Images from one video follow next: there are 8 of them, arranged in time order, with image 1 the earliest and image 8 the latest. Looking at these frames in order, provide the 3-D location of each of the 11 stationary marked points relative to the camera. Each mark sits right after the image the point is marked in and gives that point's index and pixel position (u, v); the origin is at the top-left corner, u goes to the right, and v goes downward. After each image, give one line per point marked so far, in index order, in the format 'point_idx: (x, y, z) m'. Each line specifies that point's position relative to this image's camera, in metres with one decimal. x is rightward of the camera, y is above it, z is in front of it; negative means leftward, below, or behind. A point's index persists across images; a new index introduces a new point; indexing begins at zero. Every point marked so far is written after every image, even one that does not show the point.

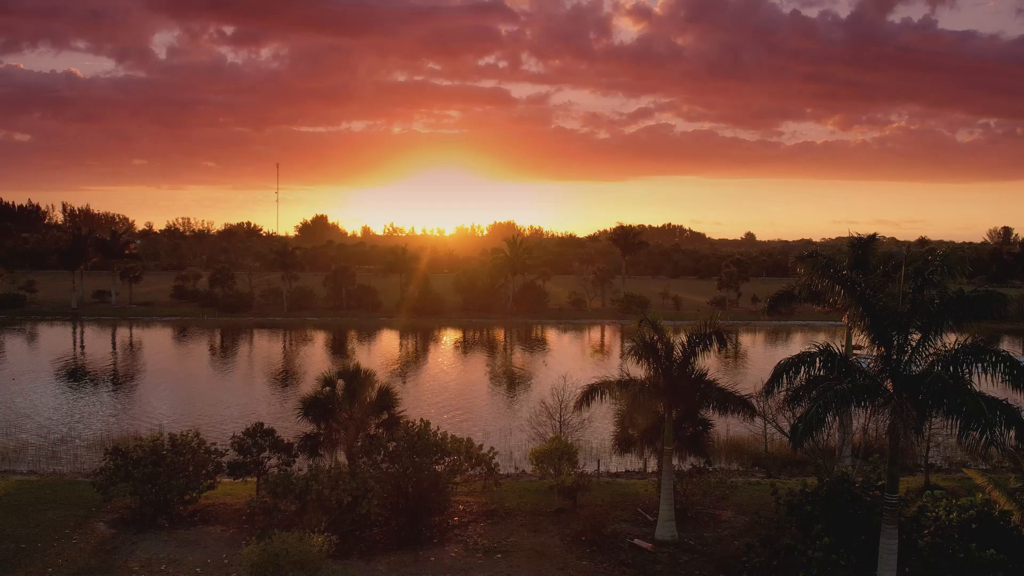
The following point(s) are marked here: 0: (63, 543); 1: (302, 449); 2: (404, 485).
0: (-19.8, -11.3, +15.2) m
1: (-10.7, -8.3, +17.6) m
2: (-4.6, -9.4, +16.4) m
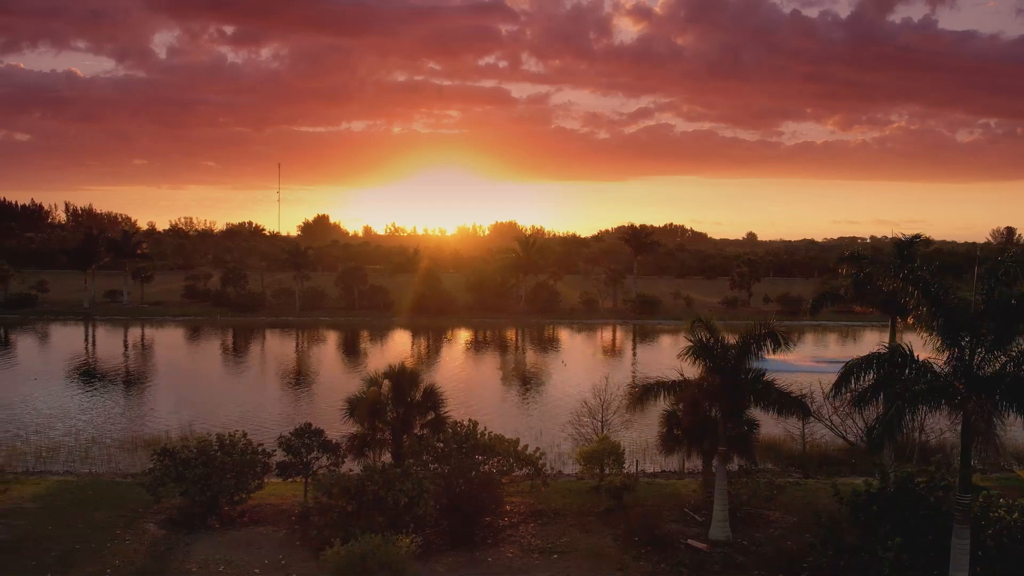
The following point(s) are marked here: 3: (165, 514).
0: (-17.4, -11.3, +15.2) m
1: (-8.3, -8.3, +17.6) m
2: (-2.2, -9.4, +16.3) m
3: (-16.7, -11.0, +16.8) m
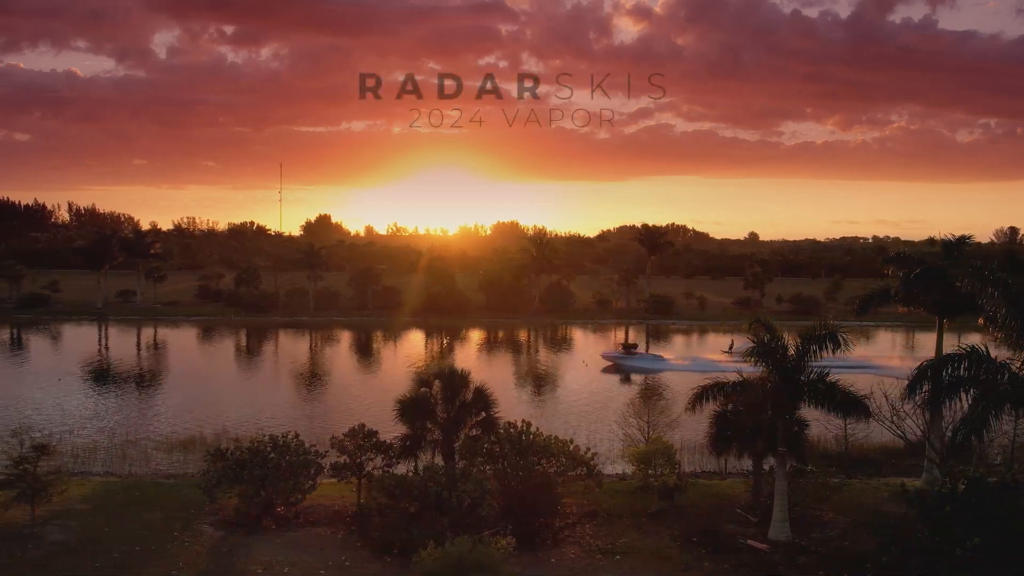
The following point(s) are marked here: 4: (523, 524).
0: (-14.8, -11.3, +15.1) m
1: (-5.6, -8.3, +17.5) m
2: (+0.5, -9.4, +16.2) m
3: (-14.1, -11.0, +16.7) m
4: (+0.7, -10.9, +15.8) m
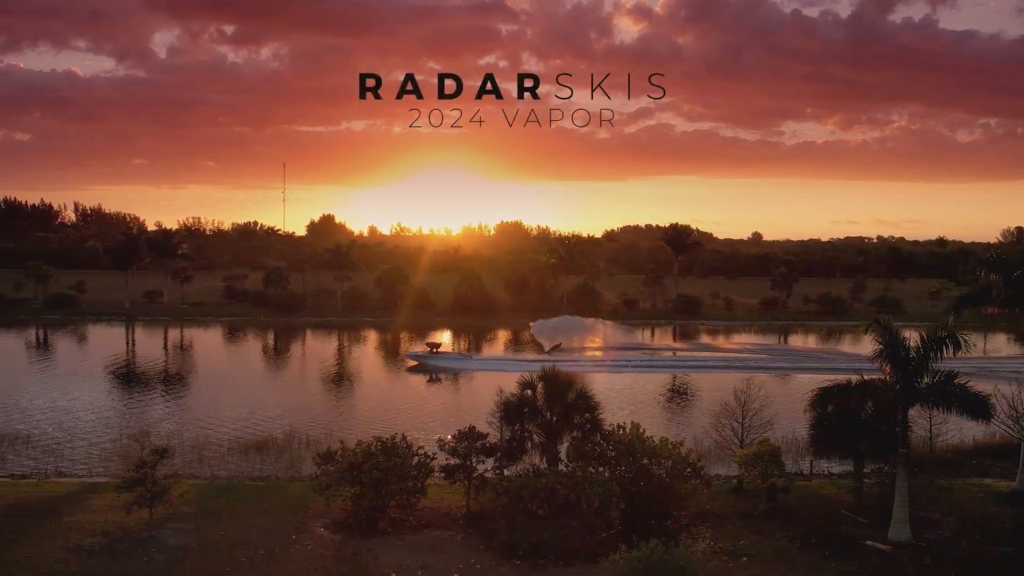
0: (-9.4, -11.4, +15.1) m
1: (-0.2, -8.3, +17.5) m
2: (+5.9, -9.5, +16.2) m
3: (-8.7, -11.1, +16.7) m
4: (+6.0, -11.0, +15.7) m
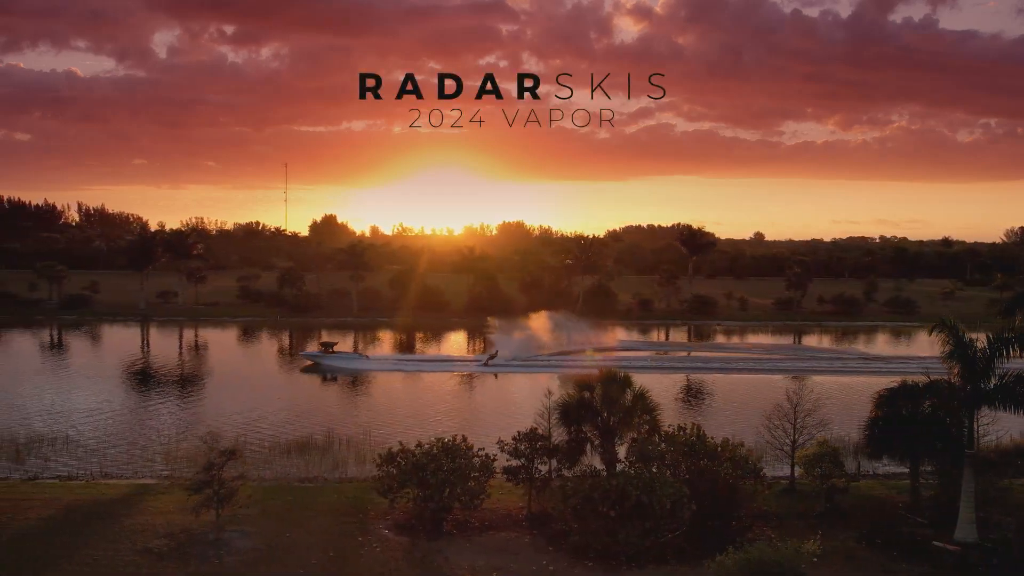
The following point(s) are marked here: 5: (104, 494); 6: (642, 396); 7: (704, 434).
0: (-6.4, -11.4, +15.0) m
1: (+2.8, -8.4, +17.4) m
2: (+8.9, -9.5, +16.2) m
3: (-5.7, -11.1, +16.7) m
4: (+9.0, -11.1, +15.7) m
5: (-22.5, -11.4, +19.0) m
6: (+6.7, -5.6, +17.7) m
7: (+9.7, -7.4, +17.6) m
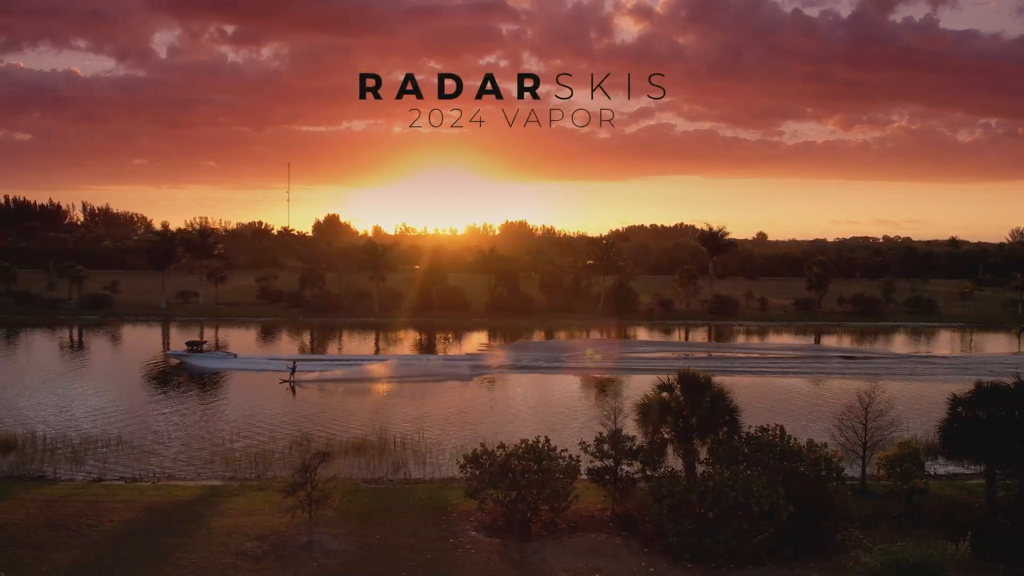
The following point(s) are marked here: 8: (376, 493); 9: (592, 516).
0: (-2.3, -11.5, +15.0) m
1: (+6.9, -8.5, +17.4) m
2: (+13.0, -9.6, +16.2) m
3: (-1.6, -11.2, +16.6) m
4: (+13.1, -11.1, +15.7) m
5: (-18.4, -11.4, +19.0) m
6: (+10.8, -5.6, +17.7) m
7: (+13.8, -7.5, +17.6) m
8: (-7.5, -11.2, +18.8) m
9: (+3.8, -11.1, +16.8) m
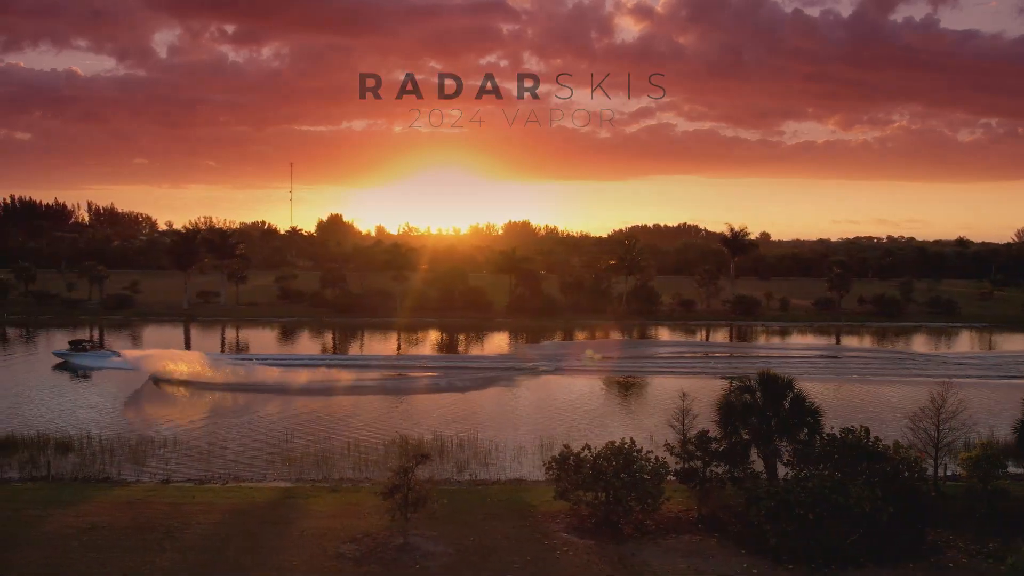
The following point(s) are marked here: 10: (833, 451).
0: (+2.0, -11.6, +15.0) m
1: (+11.1, -8.5, +17.4) m
2: (+17.2, -9.7, +16.2) m
3: (+2.7, -11.3, +16.7) m
4: (+17.4, -11.2, +15.7) m
5: (-14.2, -11.5, +19.0) m
6: (+15.0, -5.7, +17.7) m
7: (+18.1, -7.6, +17.6) m
8: (-3.3, -11.3, +18.8) m
9: (+8.0, -11.2, +16.8) m
10: (+16.0, -8.1, +17.0) m
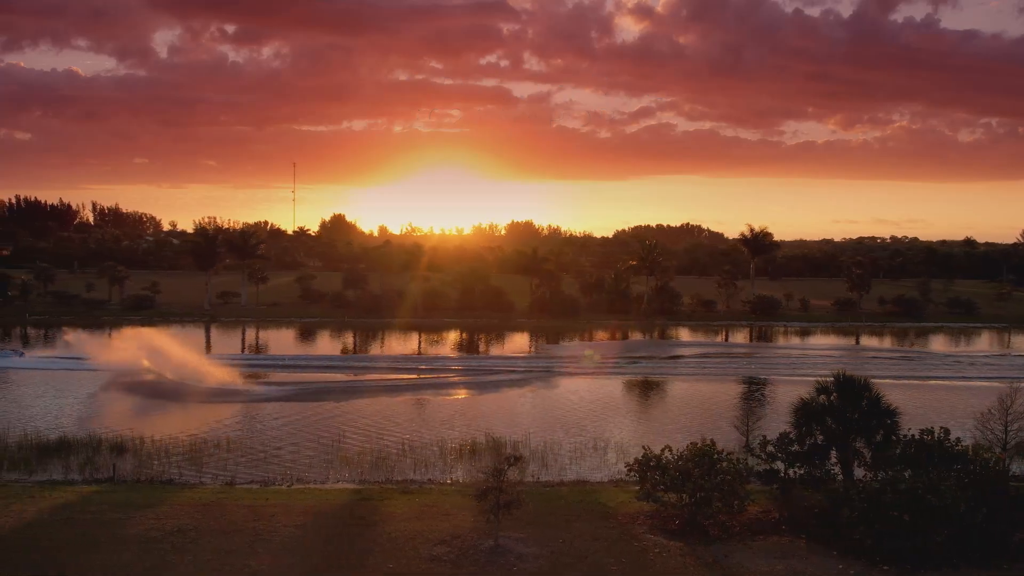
0: (+6.0, -11.7, +15.1) m
1: (+15.1, -8.7, +17.4) m
2: (+21.2, -9.8, +16.2) m
3: (+6.7, -11.4, +16.7) m
4: (+21.4, -11.3, +15.7) m
5: (-10.1, -11.6, +19.0) m
6: (+19.0, -5.8, +17.7) m
7: (+22.1, -7.7, +17.6) m
8: (+0.7, -11.4, +18.8) m
9: (+12.0, -11.3, +16.8) m
10: (+20.0, -8.2, +17.0) m
